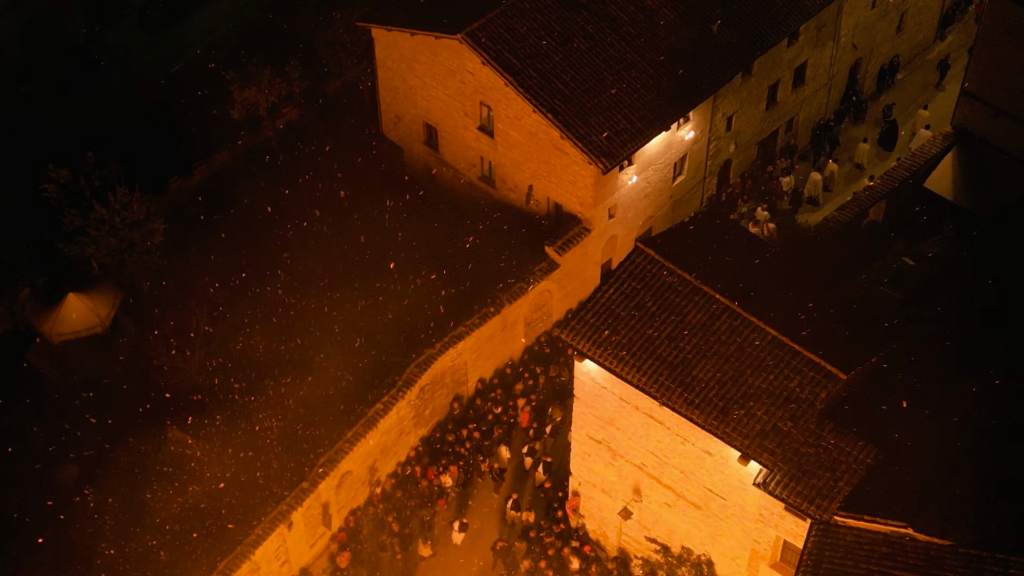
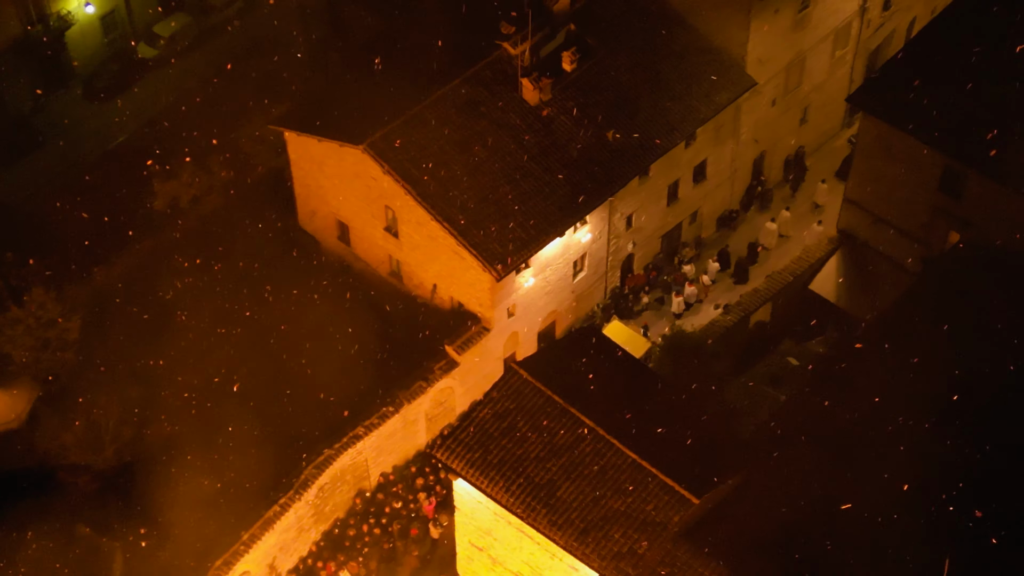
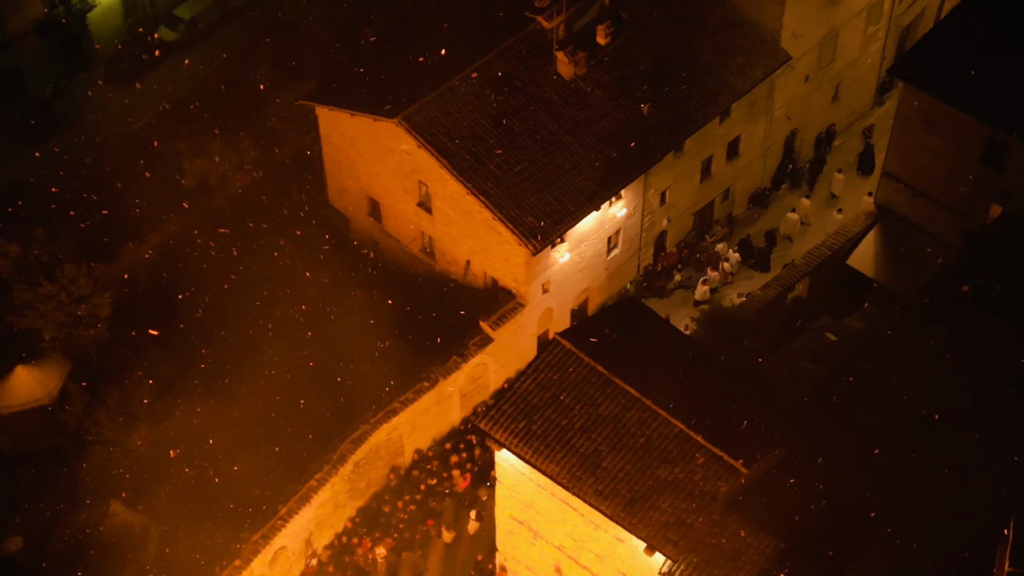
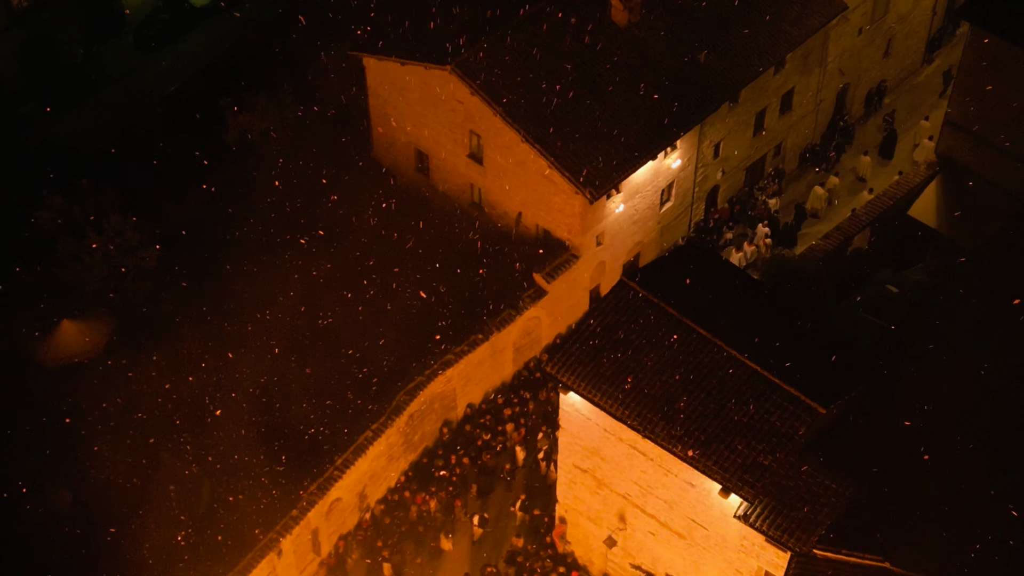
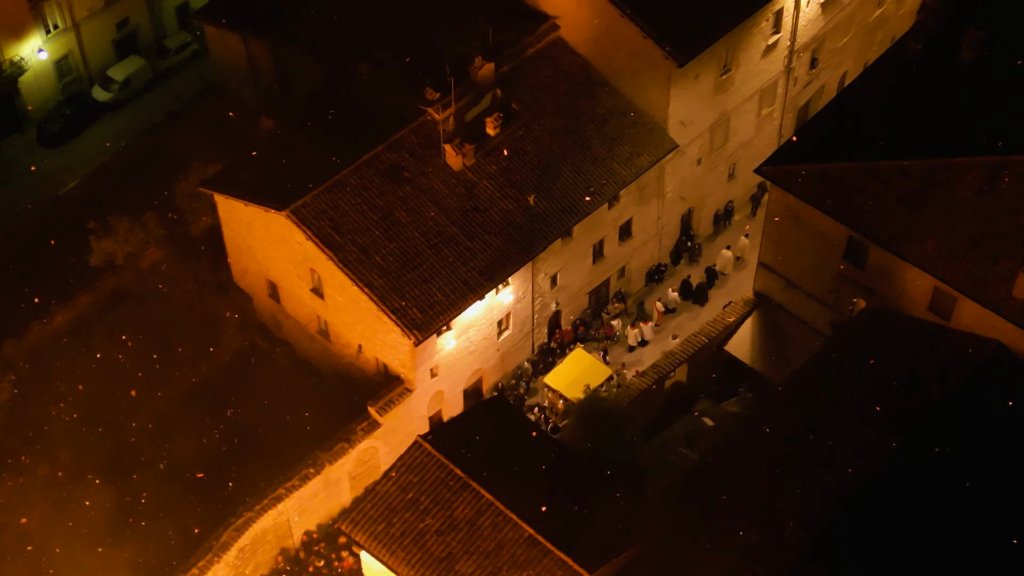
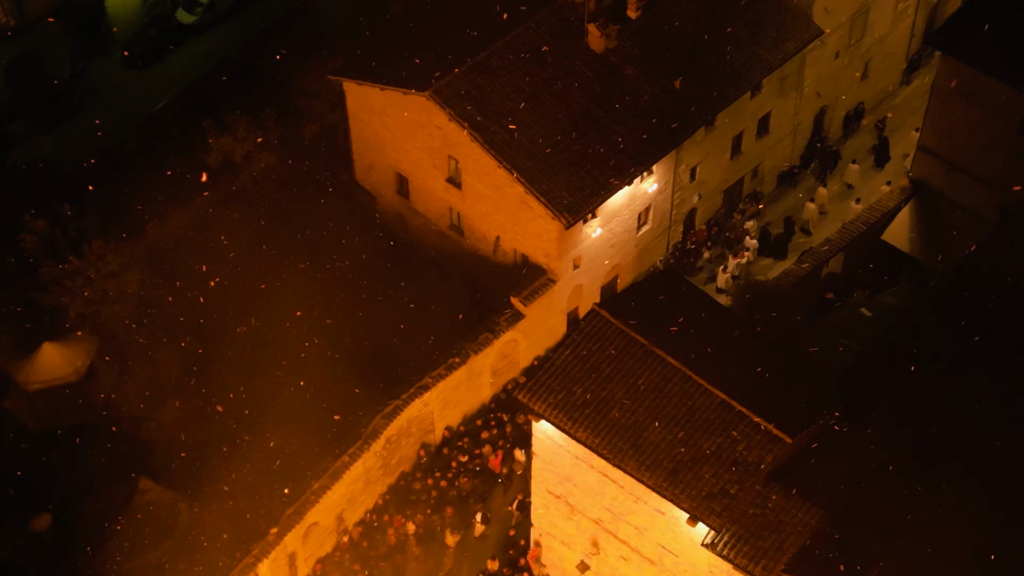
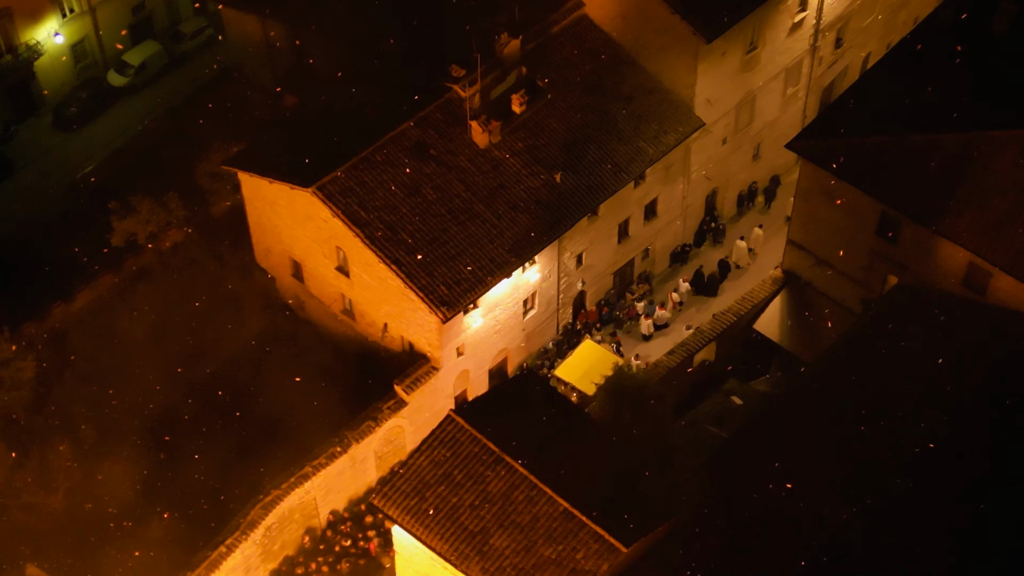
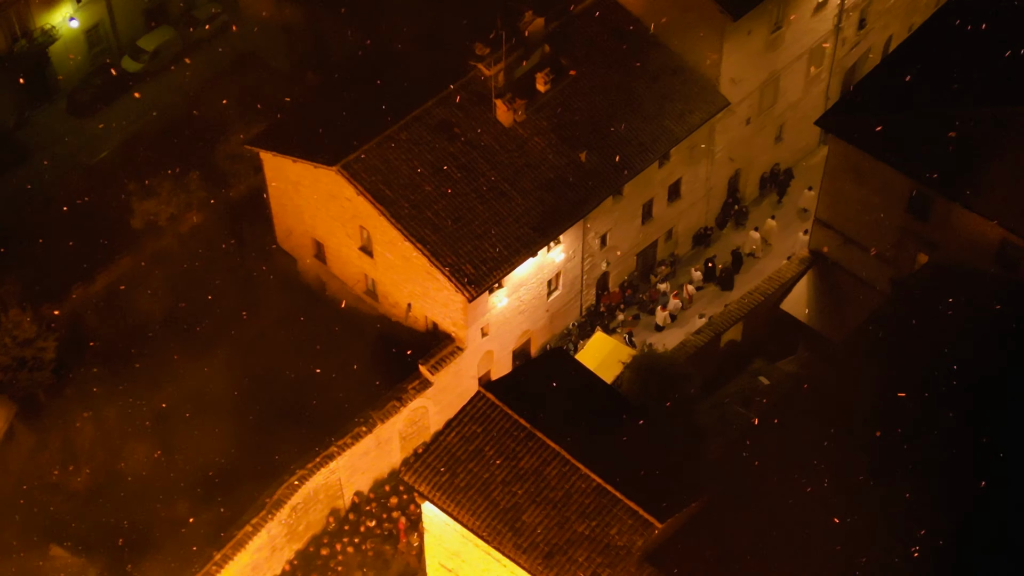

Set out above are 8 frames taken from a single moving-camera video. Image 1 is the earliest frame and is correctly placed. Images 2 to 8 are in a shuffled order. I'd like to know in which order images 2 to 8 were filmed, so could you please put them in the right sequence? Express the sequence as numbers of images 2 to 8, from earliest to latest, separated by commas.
4, 6, 3, 2, 8, 7, 5
